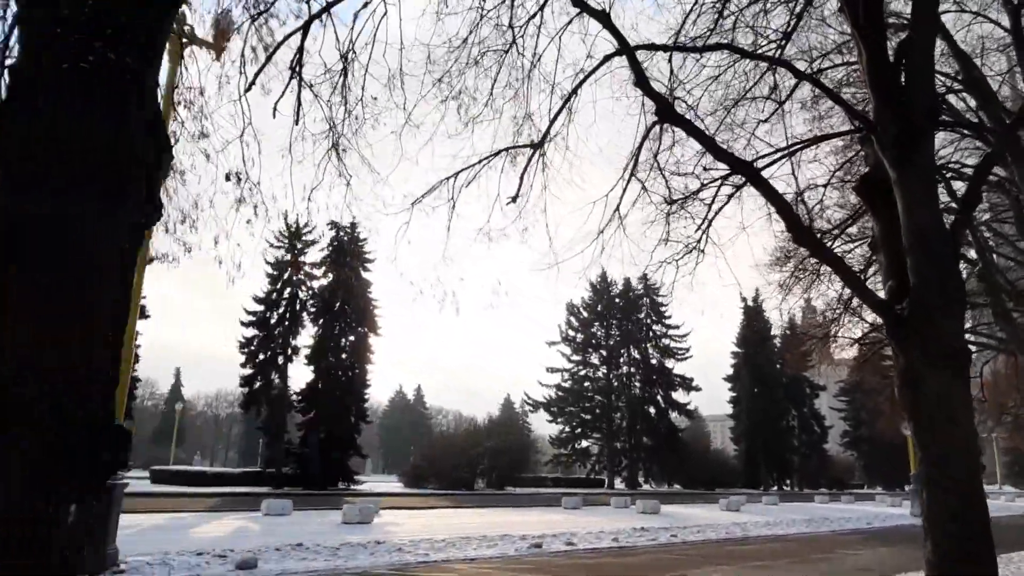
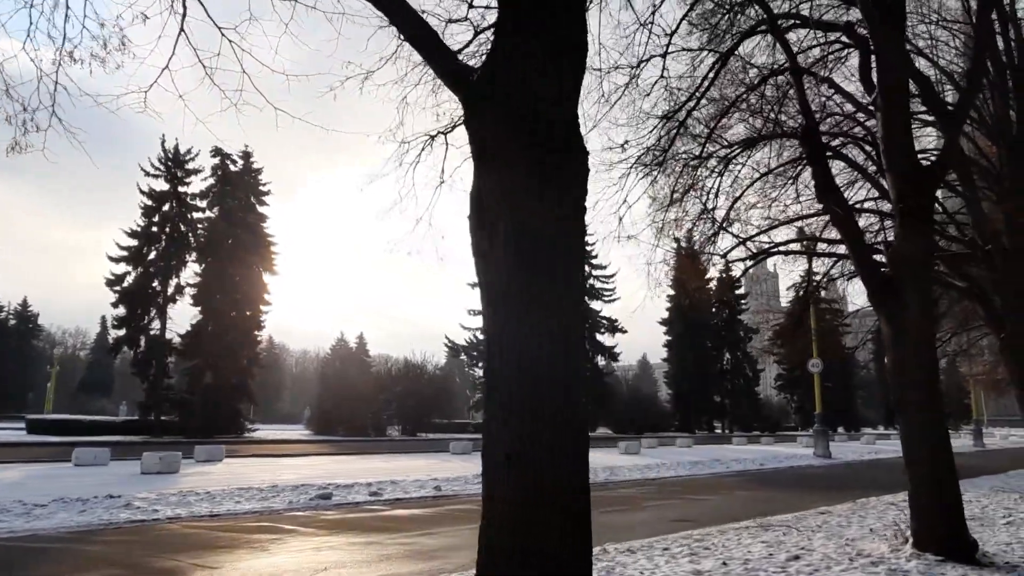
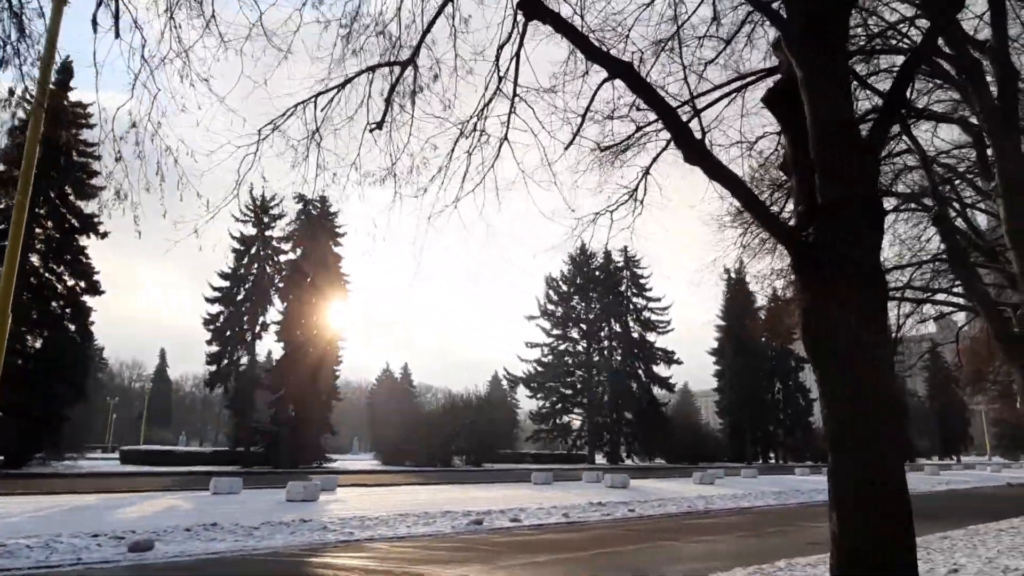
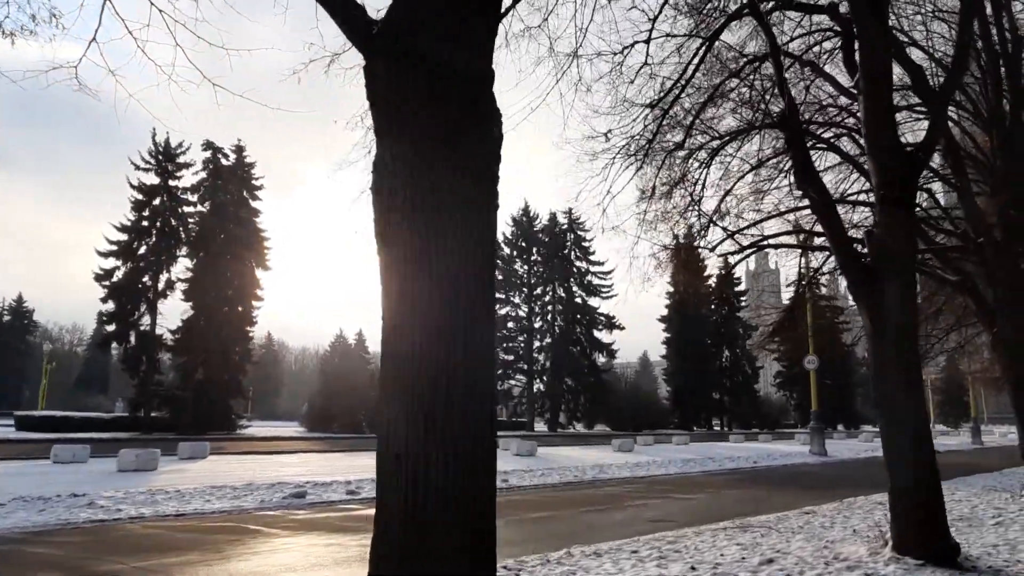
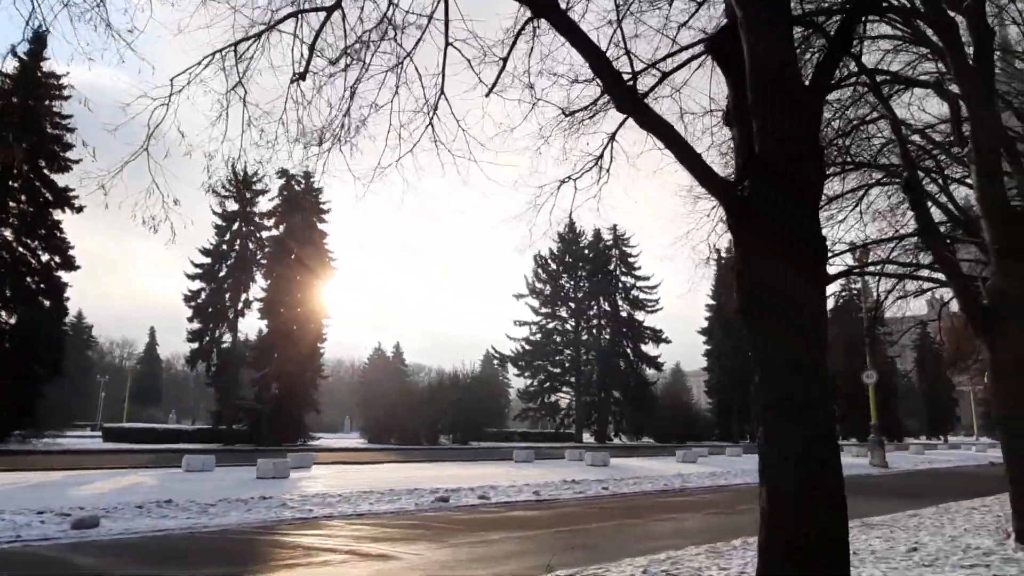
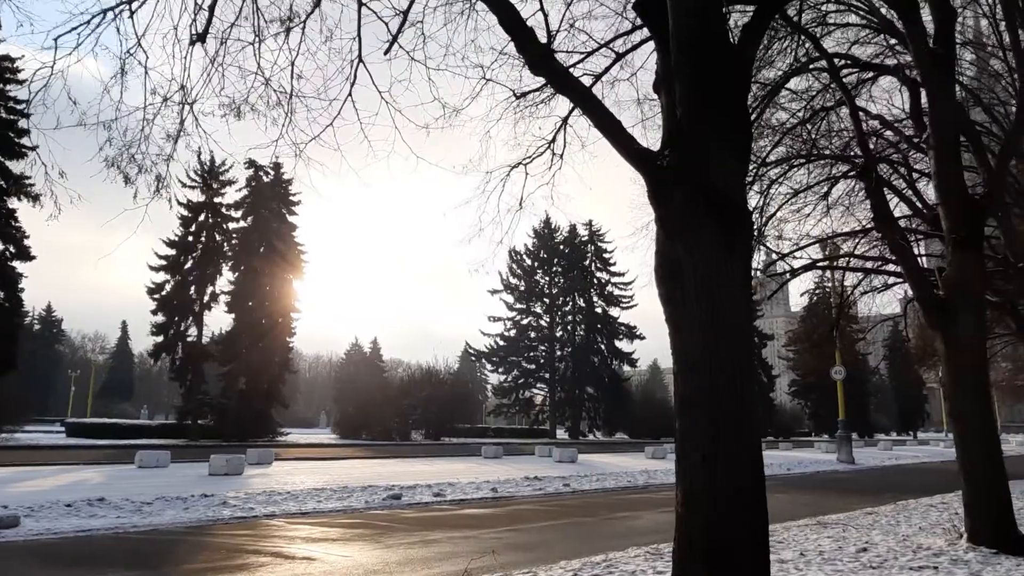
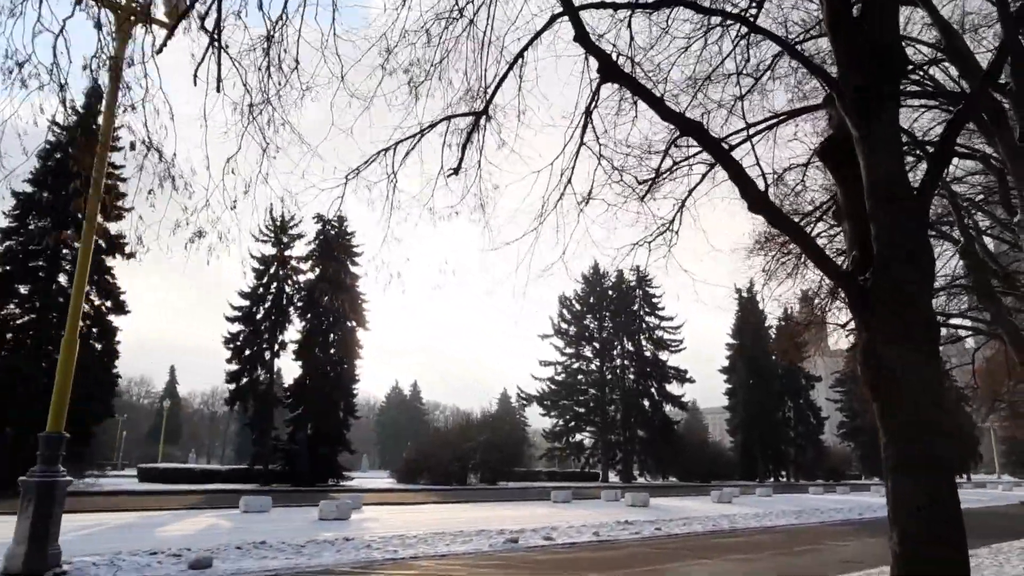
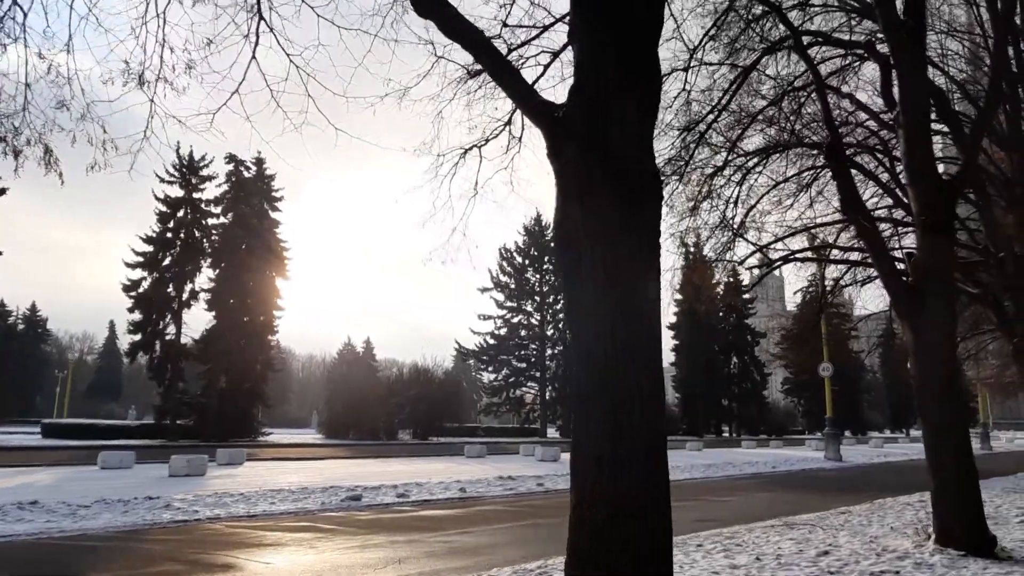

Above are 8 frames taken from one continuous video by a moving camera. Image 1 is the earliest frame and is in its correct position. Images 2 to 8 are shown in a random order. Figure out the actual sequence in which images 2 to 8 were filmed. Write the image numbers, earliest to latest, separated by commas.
7, 3, 5, 6, 8, 2, 4
